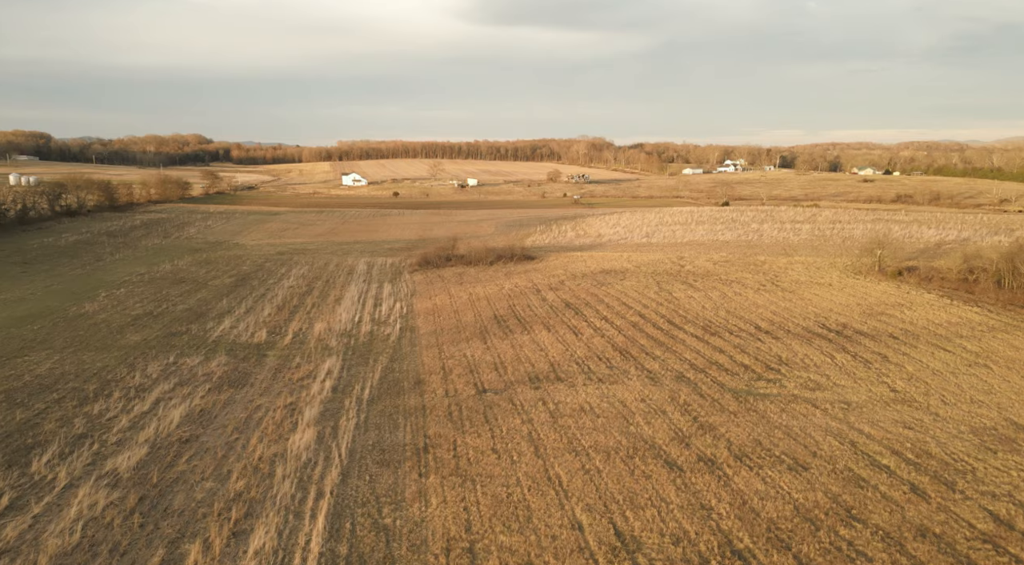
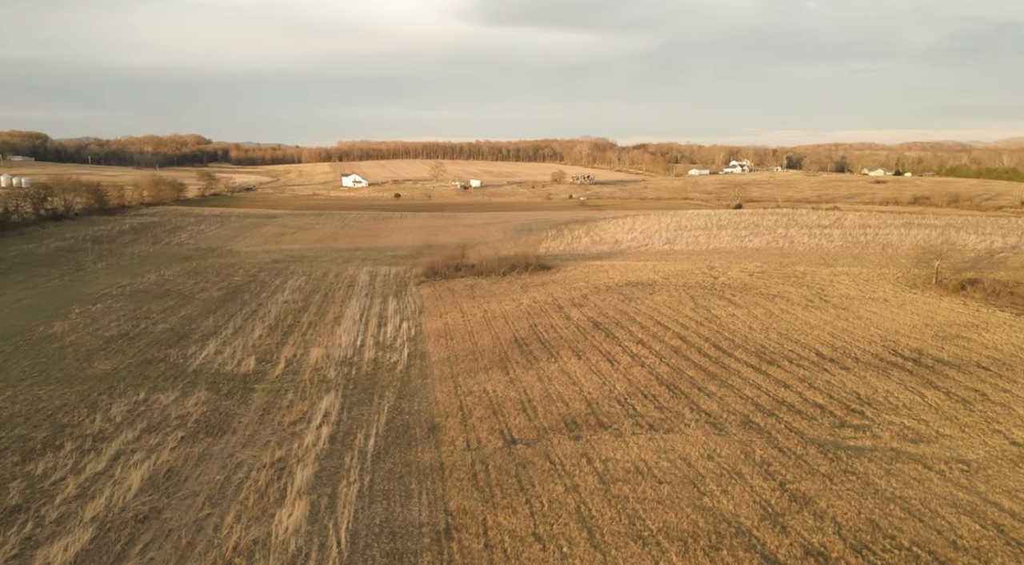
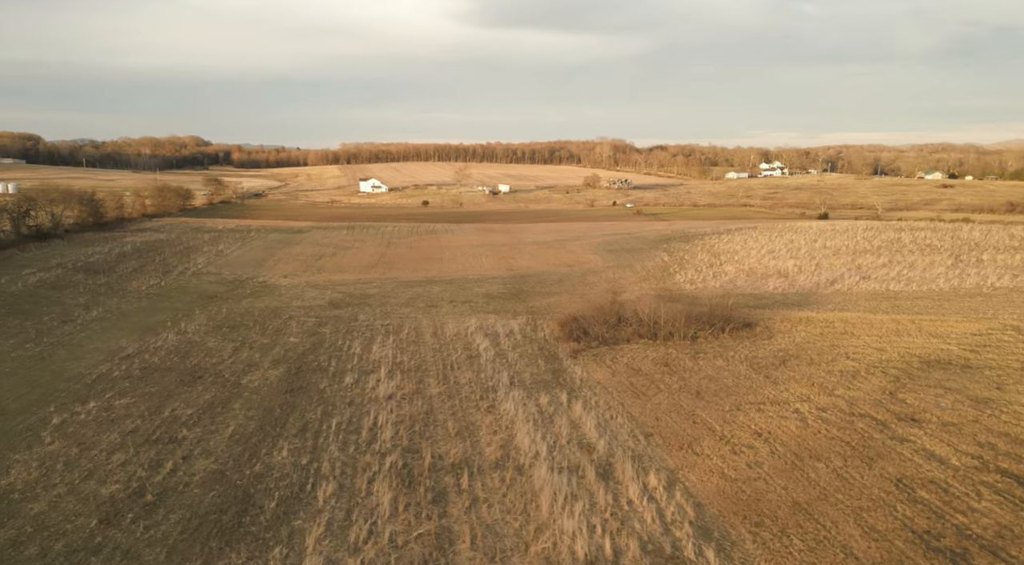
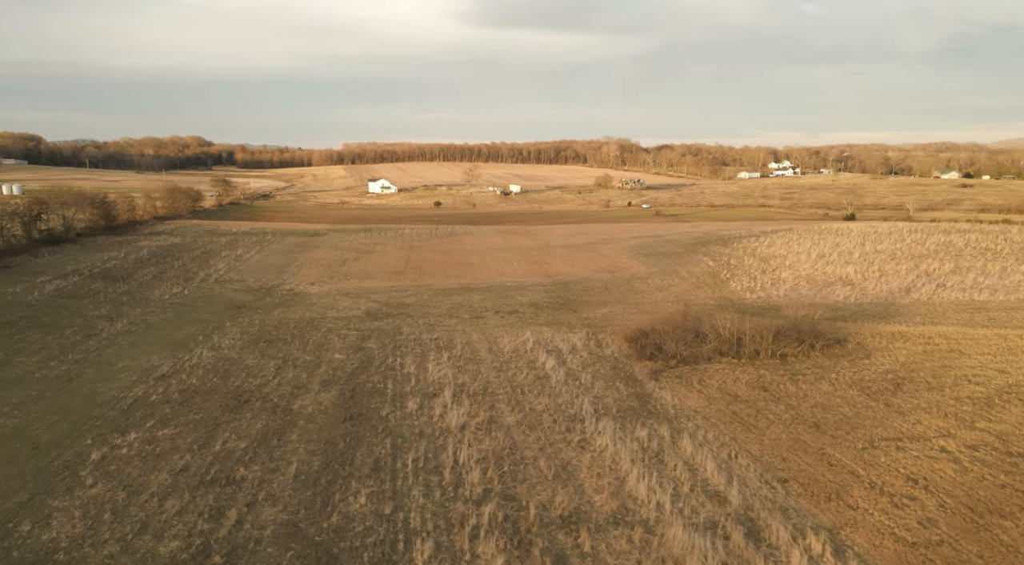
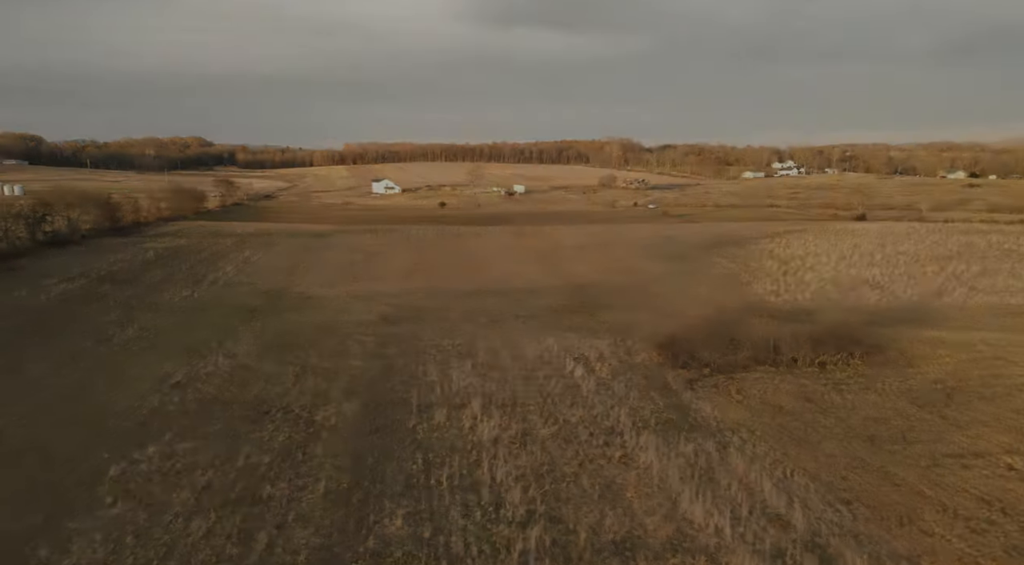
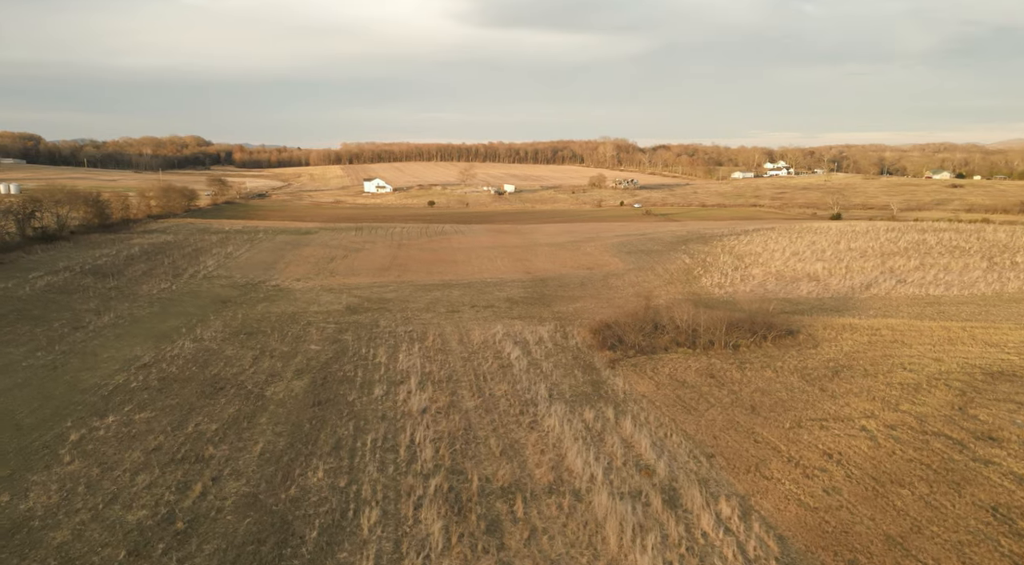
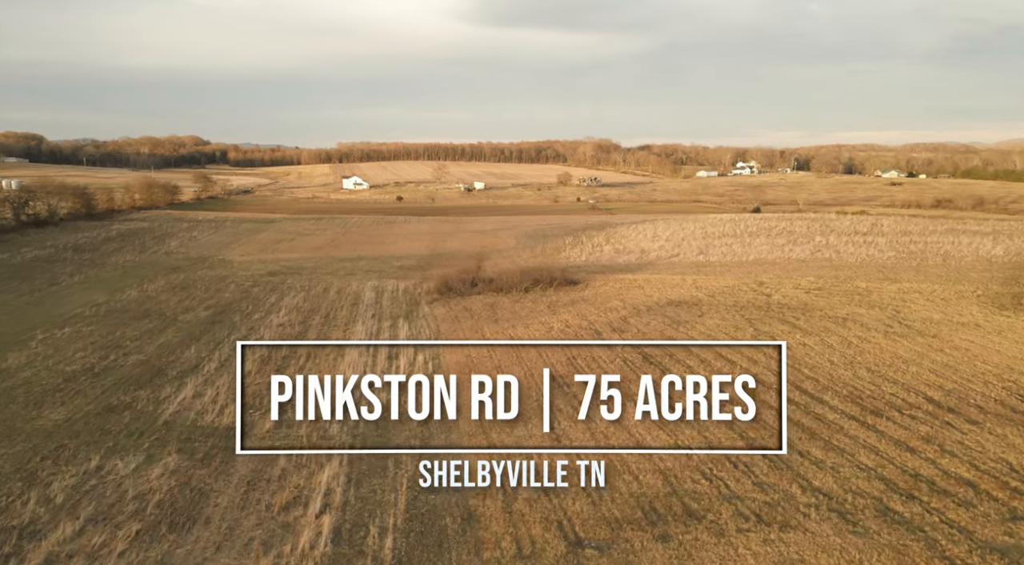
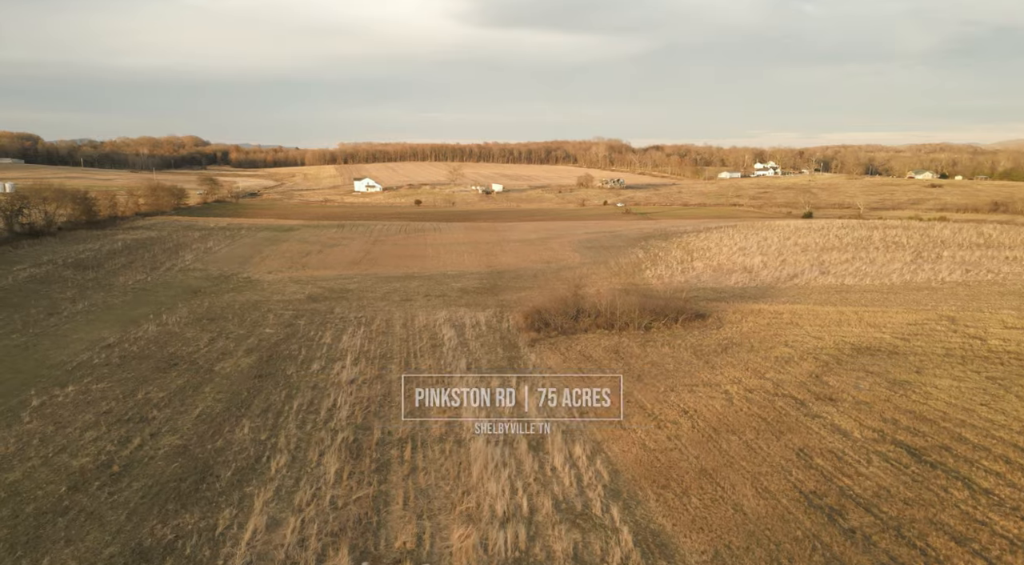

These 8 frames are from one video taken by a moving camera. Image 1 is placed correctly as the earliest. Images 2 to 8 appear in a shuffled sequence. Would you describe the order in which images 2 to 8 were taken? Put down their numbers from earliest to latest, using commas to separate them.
2, 7, 8, 3, 6, 4, 5
